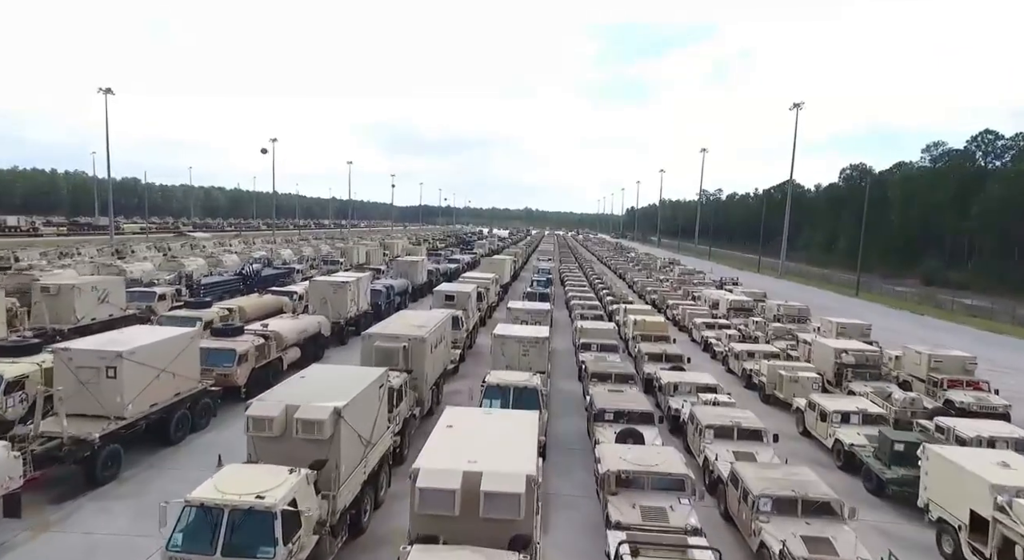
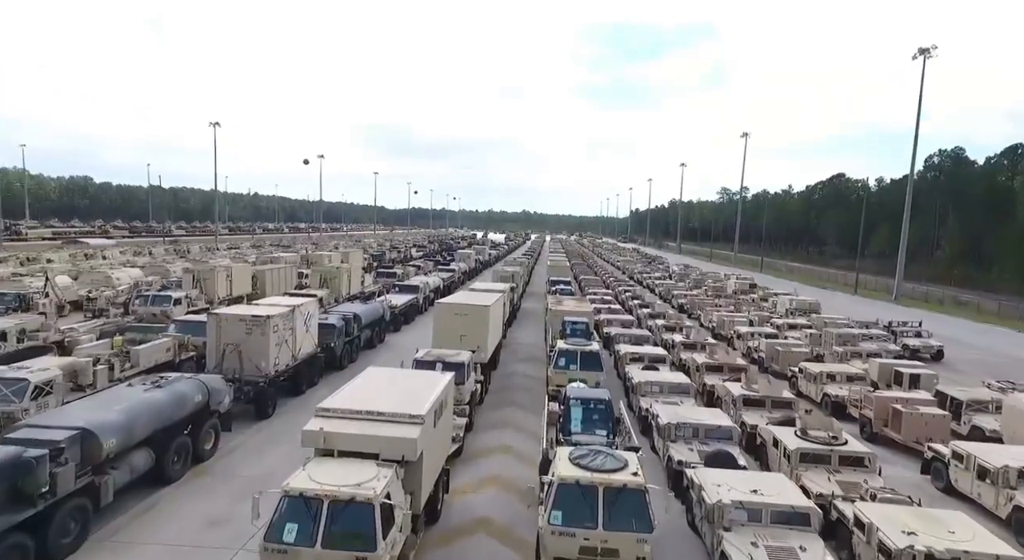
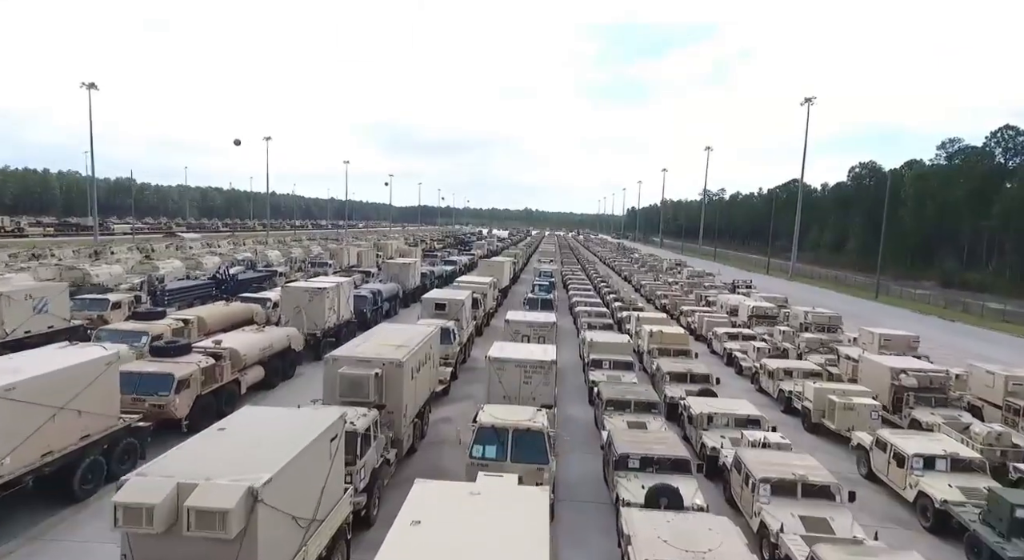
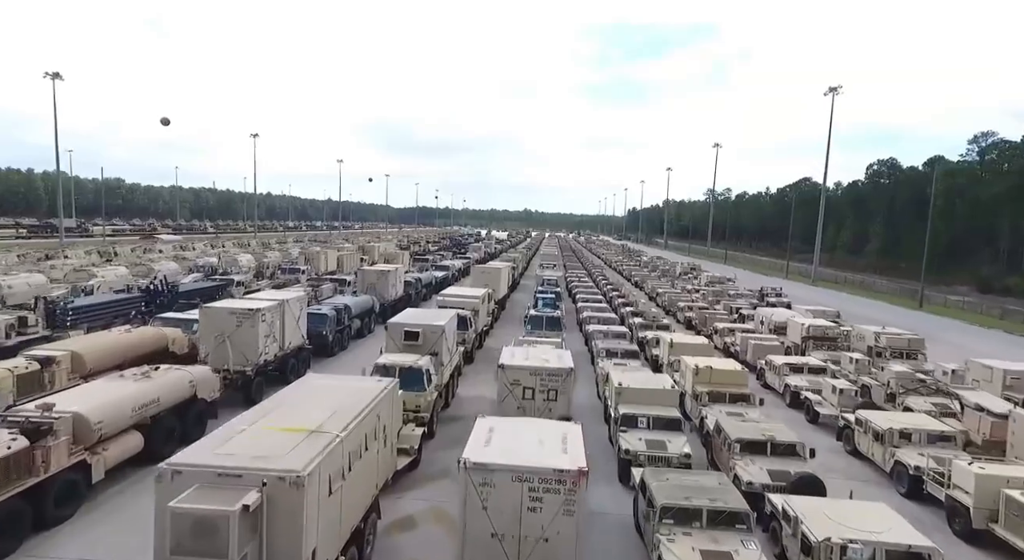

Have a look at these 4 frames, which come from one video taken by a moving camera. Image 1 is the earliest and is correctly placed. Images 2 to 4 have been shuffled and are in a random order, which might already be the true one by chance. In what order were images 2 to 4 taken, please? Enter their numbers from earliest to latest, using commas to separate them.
3, 4, 2
